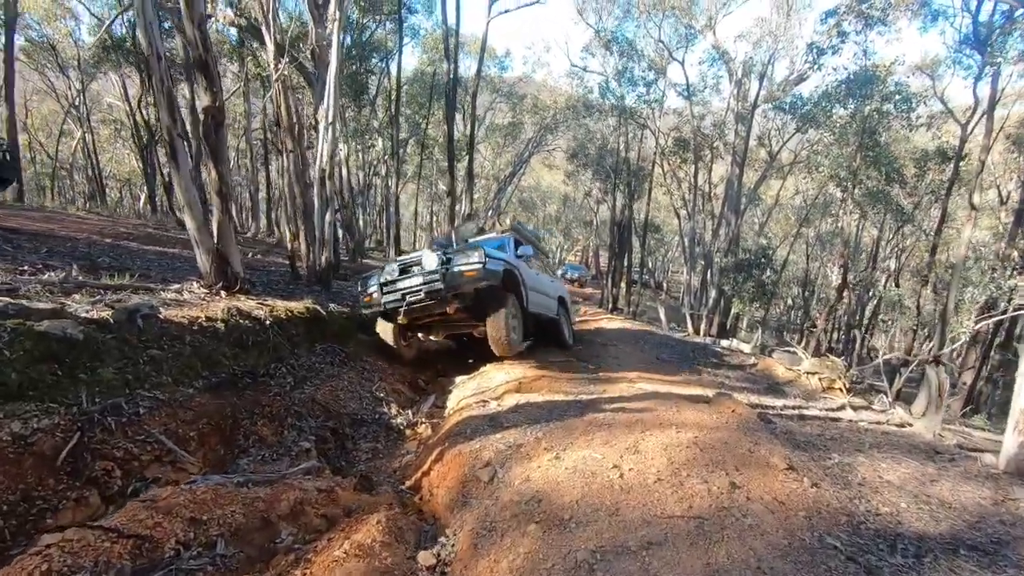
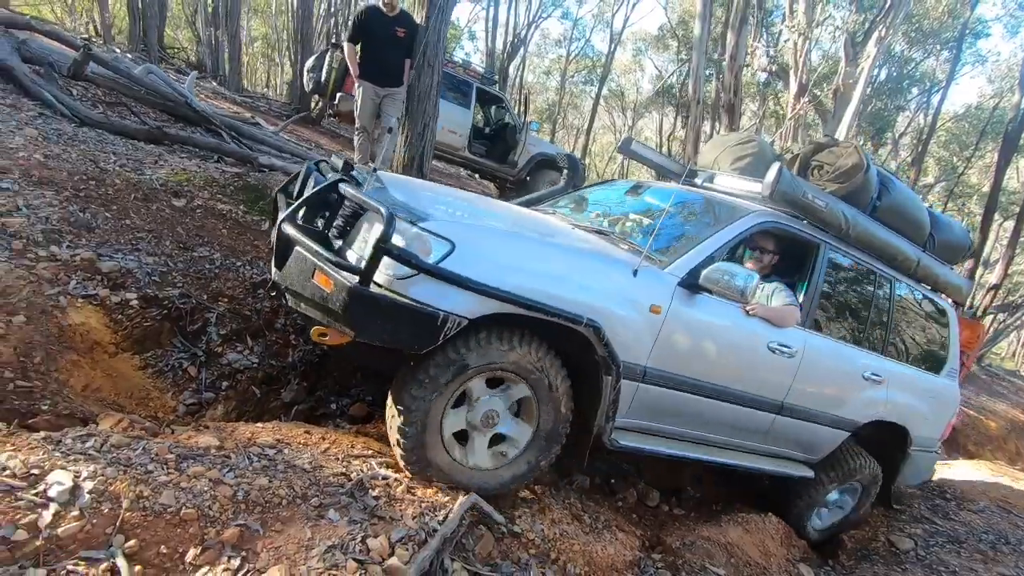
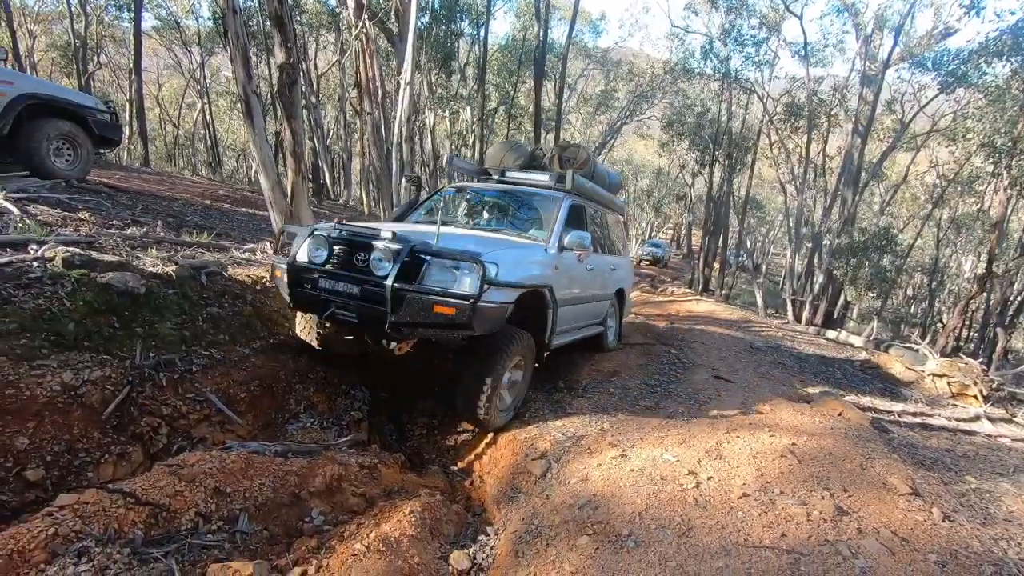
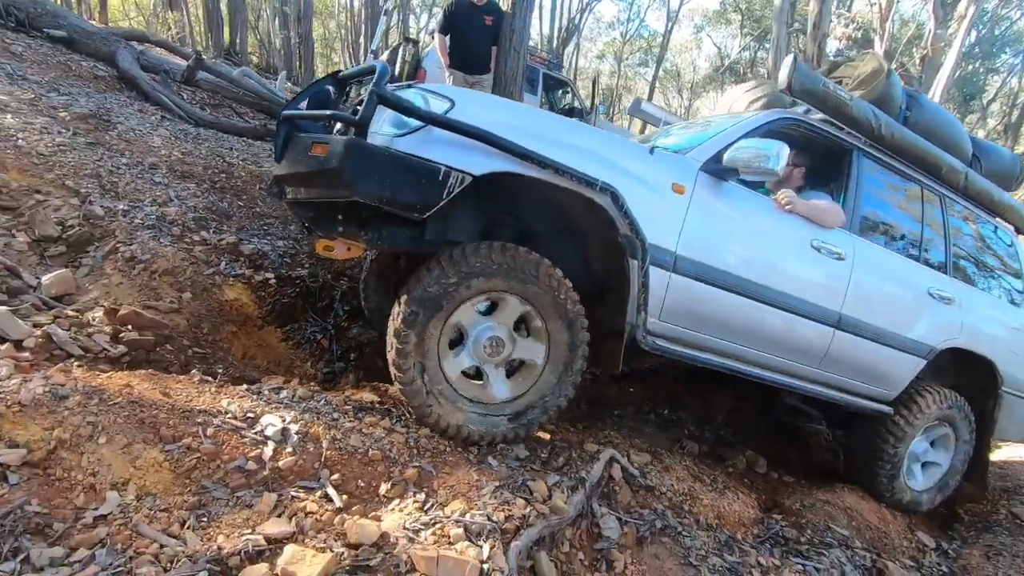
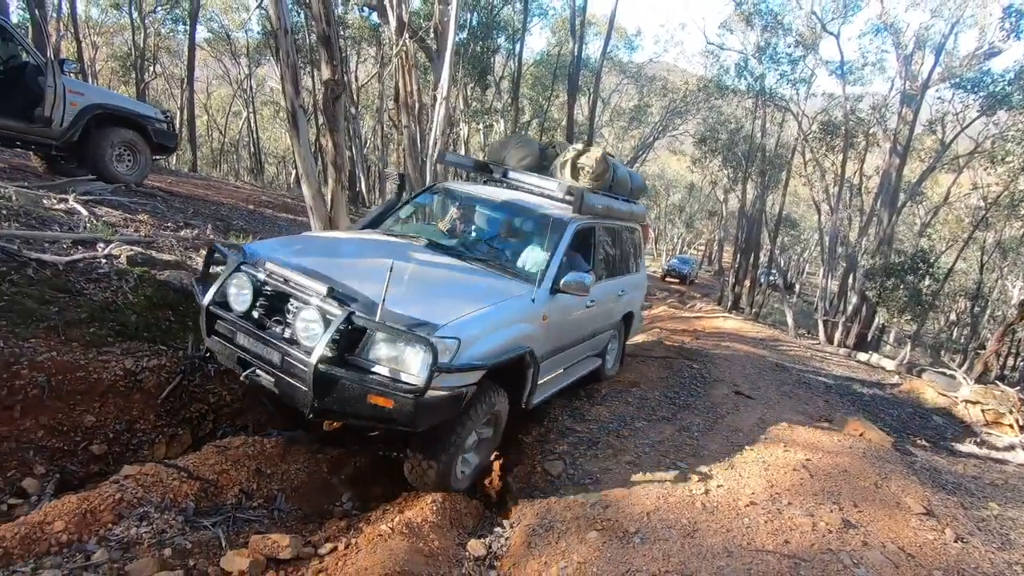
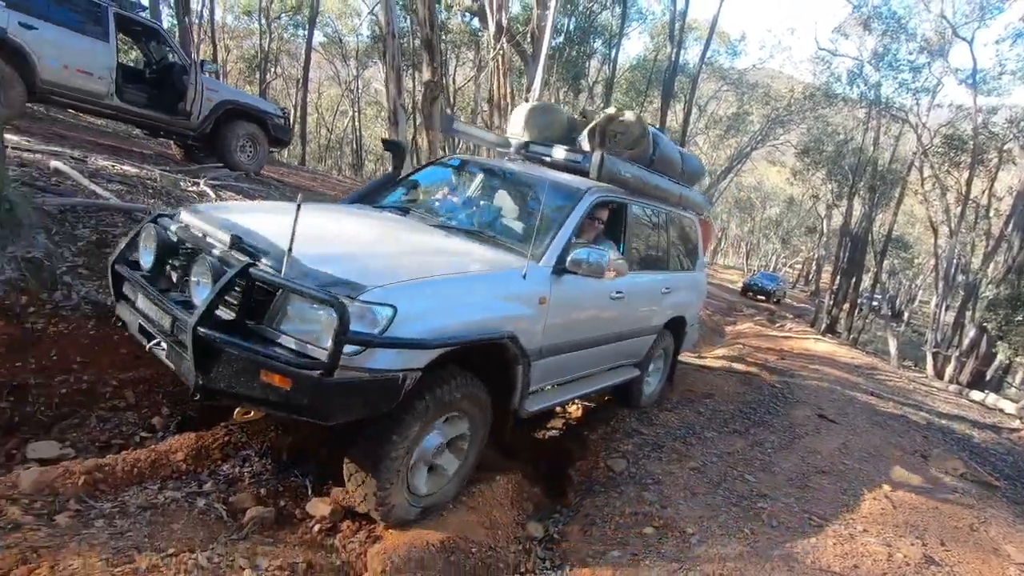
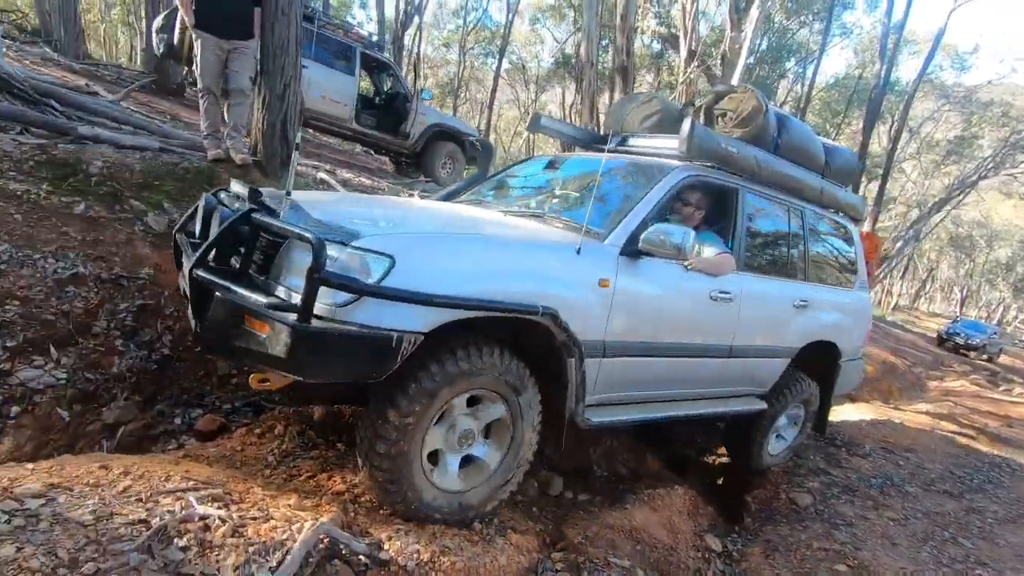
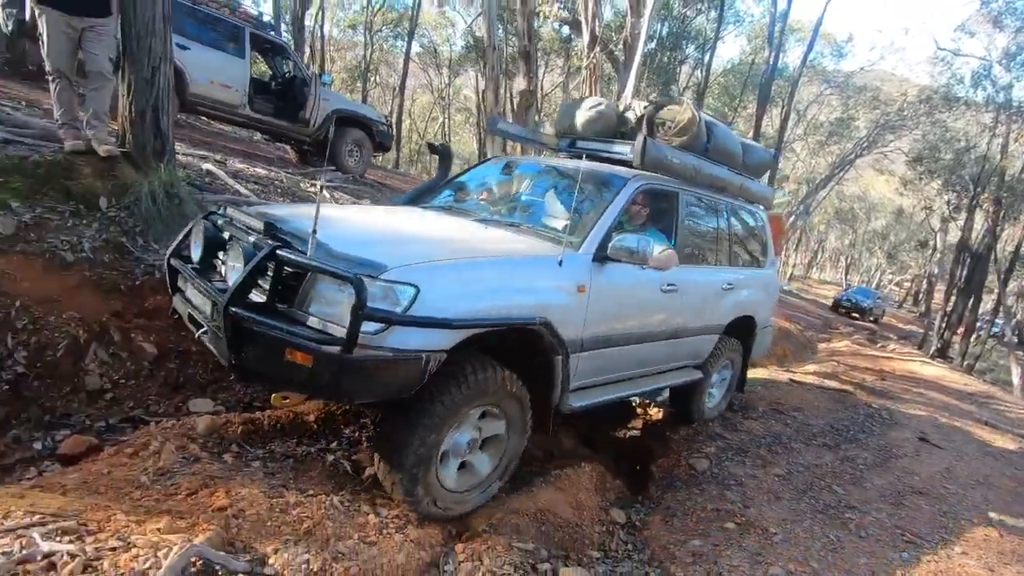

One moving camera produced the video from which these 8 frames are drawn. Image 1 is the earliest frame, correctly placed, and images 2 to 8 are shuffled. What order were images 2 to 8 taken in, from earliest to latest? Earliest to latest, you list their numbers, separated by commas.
3, 5, 6, 8, 7, 2, 4
